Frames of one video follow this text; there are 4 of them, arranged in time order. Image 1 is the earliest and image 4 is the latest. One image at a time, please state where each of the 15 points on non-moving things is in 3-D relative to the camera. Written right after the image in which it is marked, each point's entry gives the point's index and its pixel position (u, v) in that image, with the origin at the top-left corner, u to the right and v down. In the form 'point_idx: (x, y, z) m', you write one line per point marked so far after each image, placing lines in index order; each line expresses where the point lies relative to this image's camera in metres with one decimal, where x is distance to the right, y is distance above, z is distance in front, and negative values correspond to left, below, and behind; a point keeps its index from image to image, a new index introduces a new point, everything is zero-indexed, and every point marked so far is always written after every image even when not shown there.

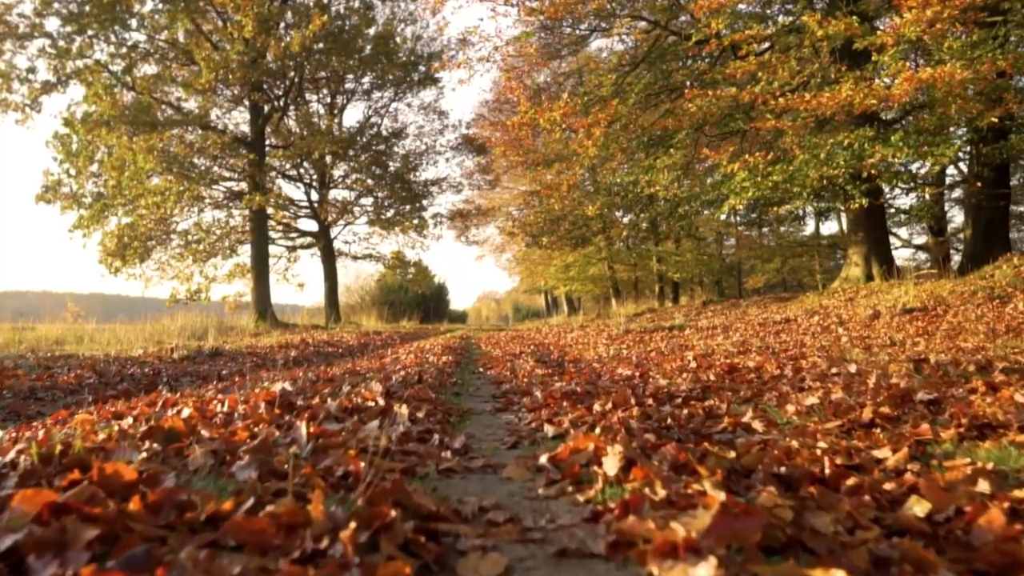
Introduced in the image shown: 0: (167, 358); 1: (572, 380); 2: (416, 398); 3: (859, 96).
0: (-3.7, -0.8, +8.7) m
1: (+0.4, -0.7, +5.8) m
2: (-0.5, -0.6, +4.1) m
3: (+4.9, +2.7, +11.5) m
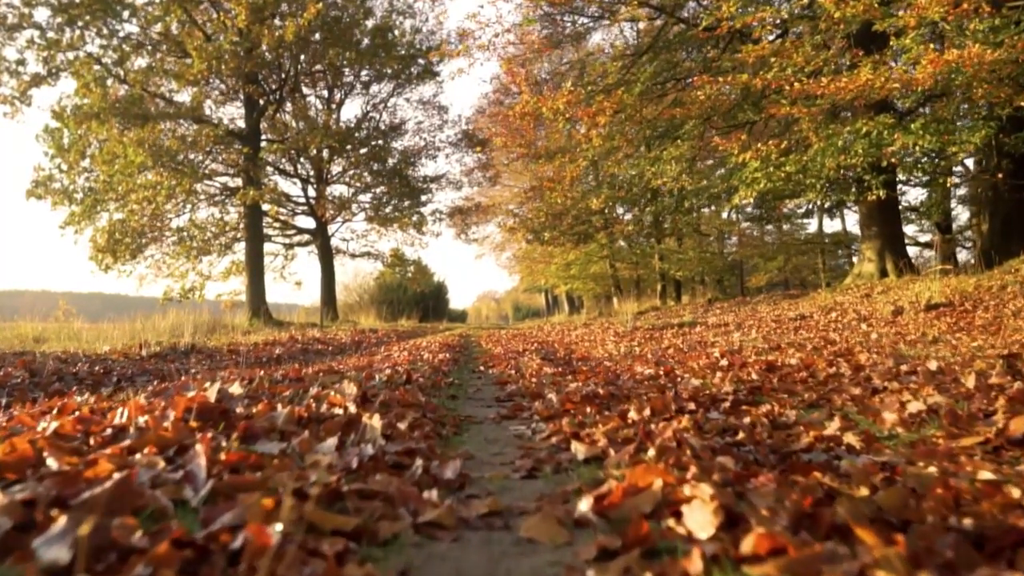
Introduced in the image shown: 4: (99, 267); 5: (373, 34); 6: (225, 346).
0: (-3.7, -0.7, +7.8) m
1: (+0.5, -0.6, +5.0) m
2: (-0.5, -0.5, +3.3) m
3: (+4.9, +2.8, +10.6) m
4: (-9.6, +0.5, +18.8) m
5: (-3.4, +6.2, +19.6) m
6: (-3.8, -0.8, +10.7) m
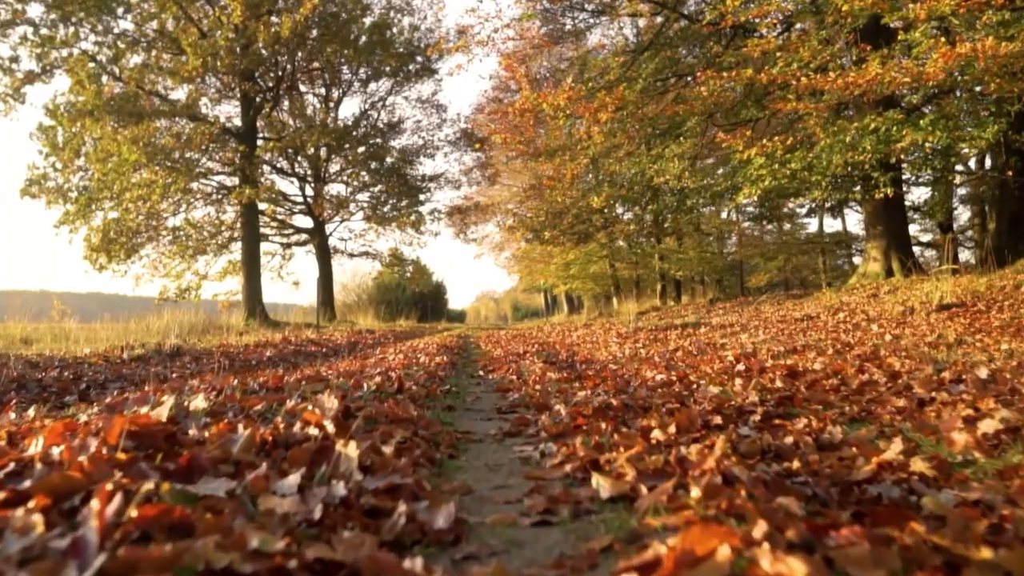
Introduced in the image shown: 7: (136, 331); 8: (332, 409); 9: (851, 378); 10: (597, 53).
0: (-3.7, -0.7, +7.4) m
1: (+0.5, -0.6, +4.6) m
2: (-0.4, -0.5, +2.9) m
3: (+4.9, +2.8, +10.2) m
4: (-9.6, +0.5, +18.4) m
5: (-3.4, +6.2, +19.2) m
6: (-3.8, -0.8, +10.3) m
7: (-6.6, -0.7, +14.0) m
8: (-0.6, -0.4, +2.8) m
9: (+1.8, -0.5, +4.3) m
10: (+1.5, +4.2, +14.4) m
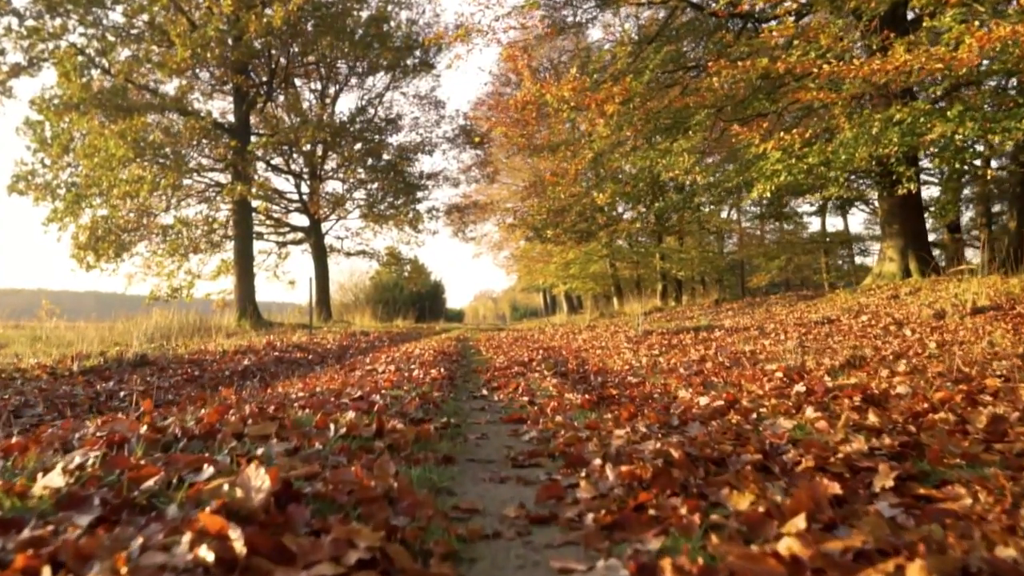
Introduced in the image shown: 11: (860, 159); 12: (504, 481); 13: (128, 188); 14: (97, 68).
0: (-3.6, -0.7, +6.4) m
1: (+0.6, -0.6, +3.6) m
2: (-0.4, -0.5, +1.9) m
3: (+5.0, +2.7, +9.3) m
4: (-9.6, +0.5, +17.4) m
5: (-3.3, +6.2, +18.2) m
6: (-3.8, -0.8, +9.3) m
7: (-6.5, -0.7, +13.0) m
8: (-0.6, -0.5, +1.8) m
9: (+1.9, -0.5, +3.3) m
10: (+1.6, +4.2, +13.4) m
11: (+5.2, +1.9, +11.6) m
12: (0.0, -0.6, +2.6) m
13: (-7.8, +2.0, +15.8) m
14: (-8.4, +4.5, +15.8) m
